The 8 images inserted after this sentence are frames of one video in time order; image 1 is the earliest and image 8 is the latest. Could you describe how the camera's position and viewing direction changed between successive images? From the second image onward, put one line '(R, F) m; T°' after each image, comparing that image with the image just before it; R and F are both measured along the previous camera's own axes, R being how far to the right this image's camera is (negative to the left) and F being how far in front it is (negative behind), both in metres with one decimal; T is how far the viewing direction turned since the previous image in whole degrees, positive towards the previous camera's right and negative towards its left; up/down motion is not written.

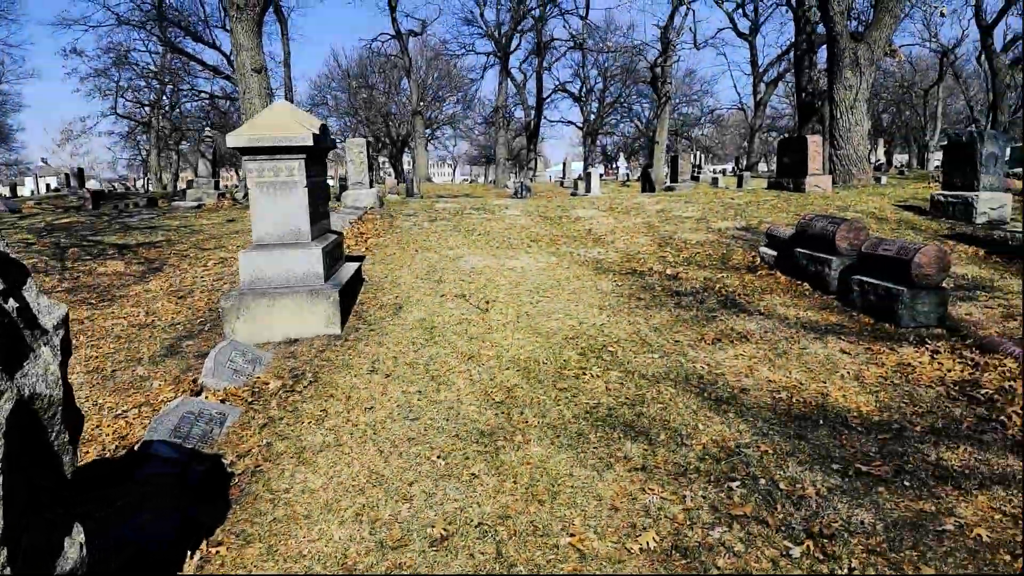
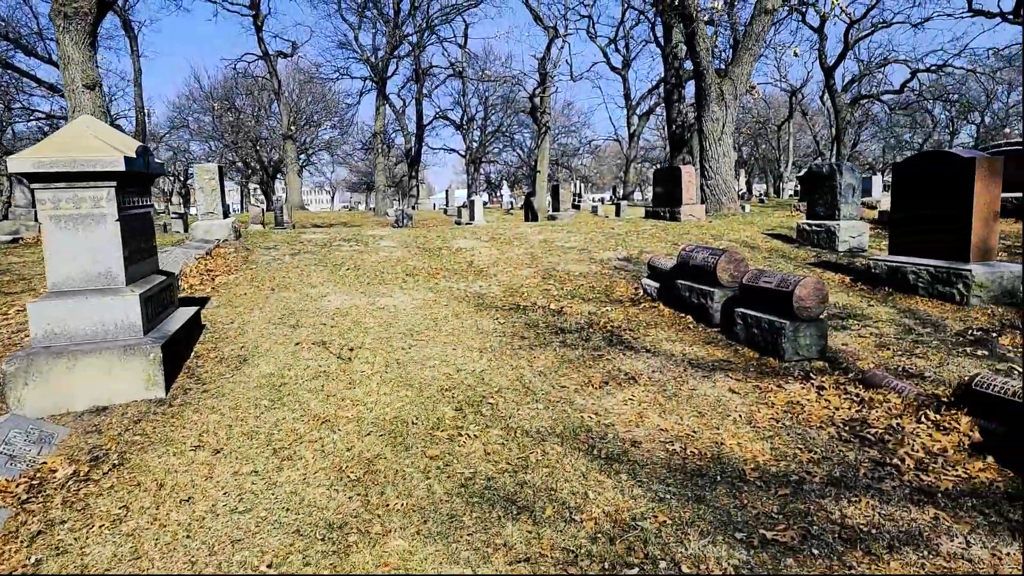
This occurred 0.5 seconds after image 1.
(+0.2, +0.6) m; +10°
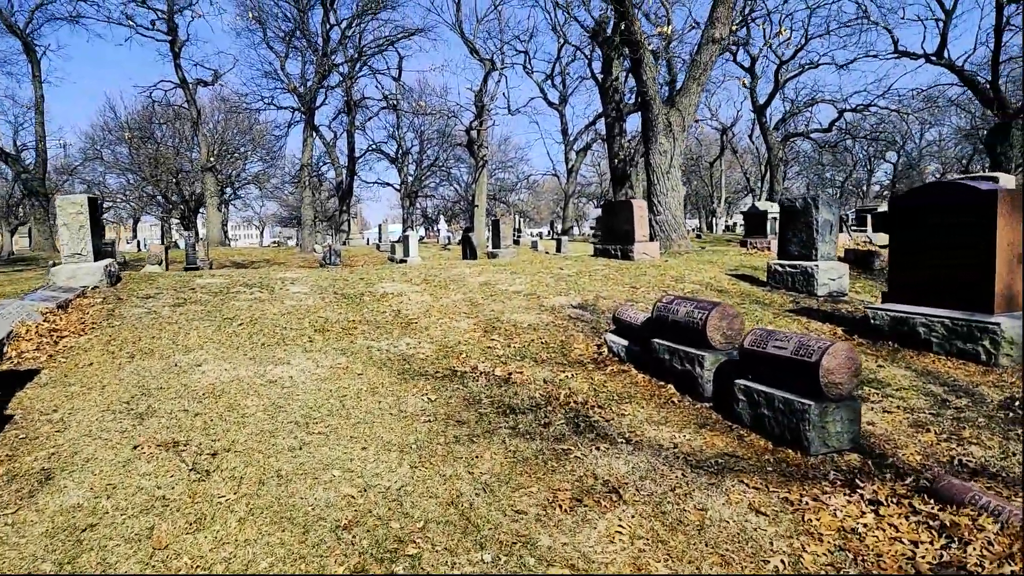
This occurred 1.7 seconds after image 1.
(0.0, +1.4) m; +5°
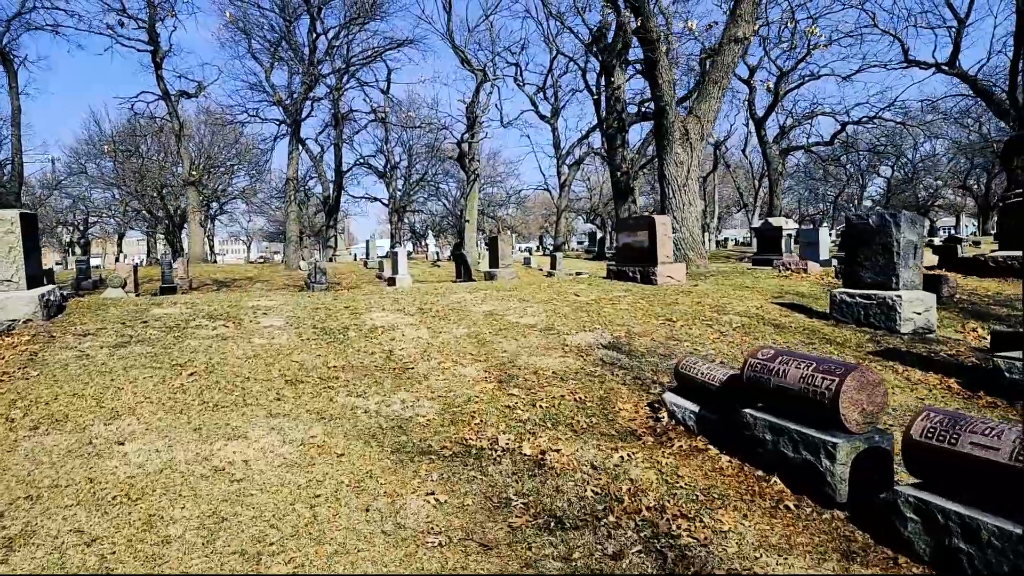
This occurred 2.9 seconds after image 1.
(-0.3, +1.4) m; +1°
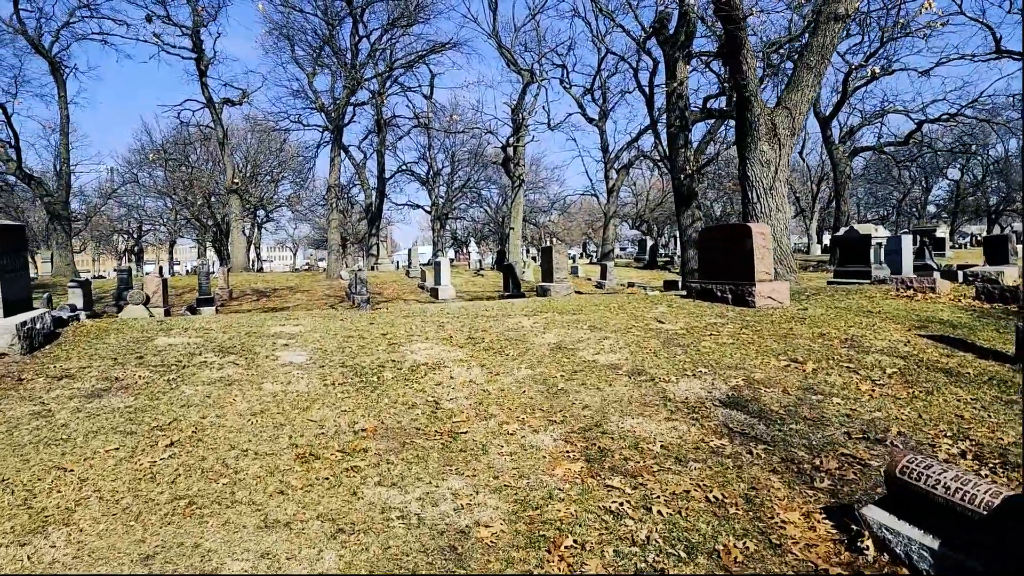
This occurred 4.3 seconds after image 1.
(-0.3, +1.6) m; -4°
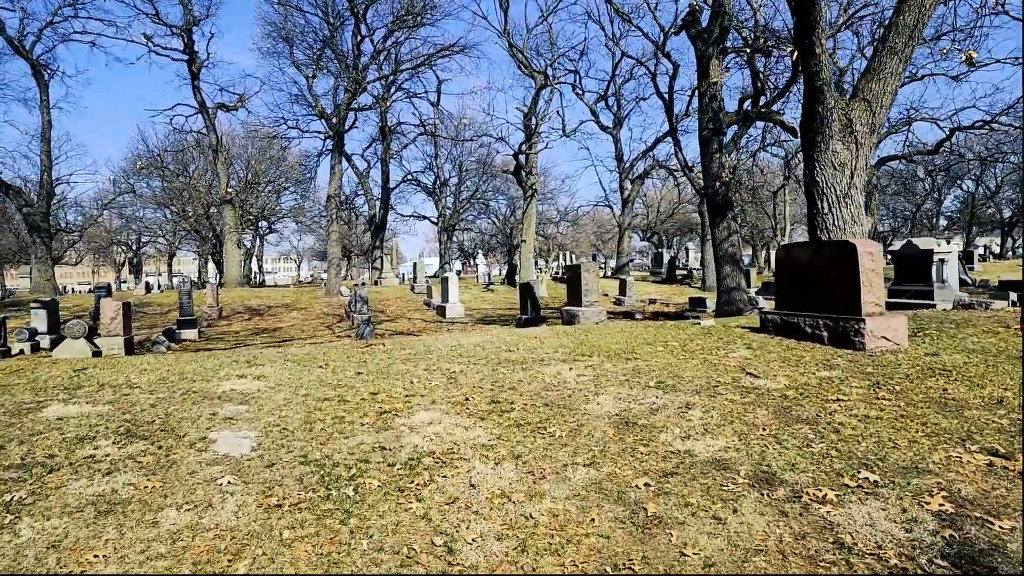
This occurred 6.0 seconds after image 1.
(-0.3, +2.1) m; -1°
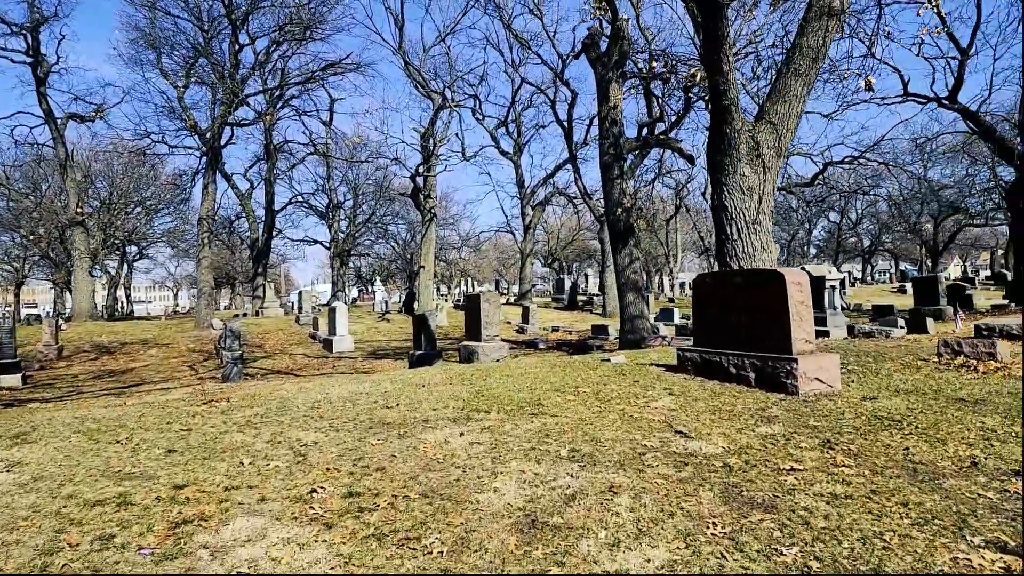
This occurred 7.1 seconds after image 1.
(+0.2, +1.3) m; +9°
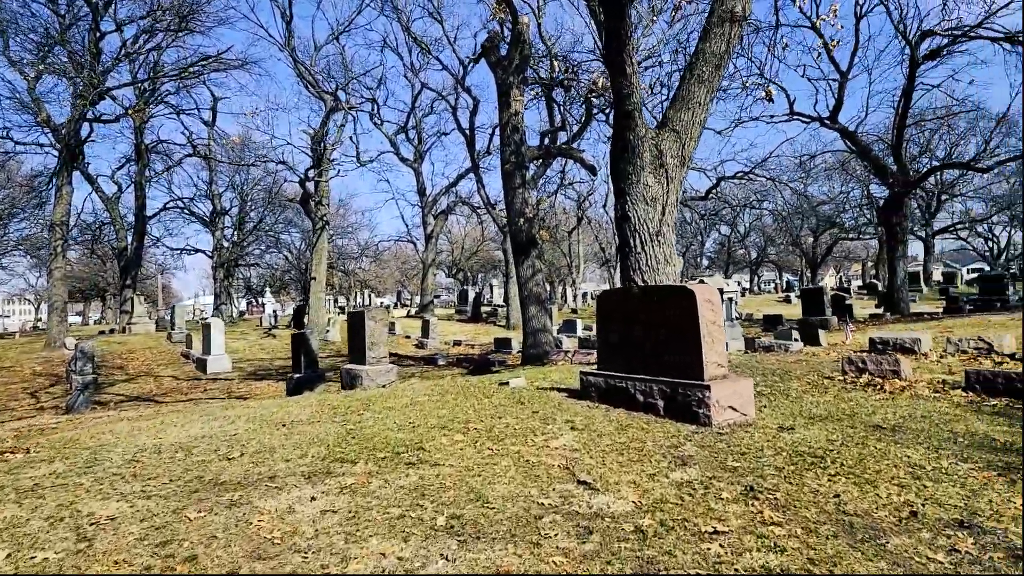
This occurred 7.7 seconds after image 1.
(+0.2, +0.9) m; +8°
